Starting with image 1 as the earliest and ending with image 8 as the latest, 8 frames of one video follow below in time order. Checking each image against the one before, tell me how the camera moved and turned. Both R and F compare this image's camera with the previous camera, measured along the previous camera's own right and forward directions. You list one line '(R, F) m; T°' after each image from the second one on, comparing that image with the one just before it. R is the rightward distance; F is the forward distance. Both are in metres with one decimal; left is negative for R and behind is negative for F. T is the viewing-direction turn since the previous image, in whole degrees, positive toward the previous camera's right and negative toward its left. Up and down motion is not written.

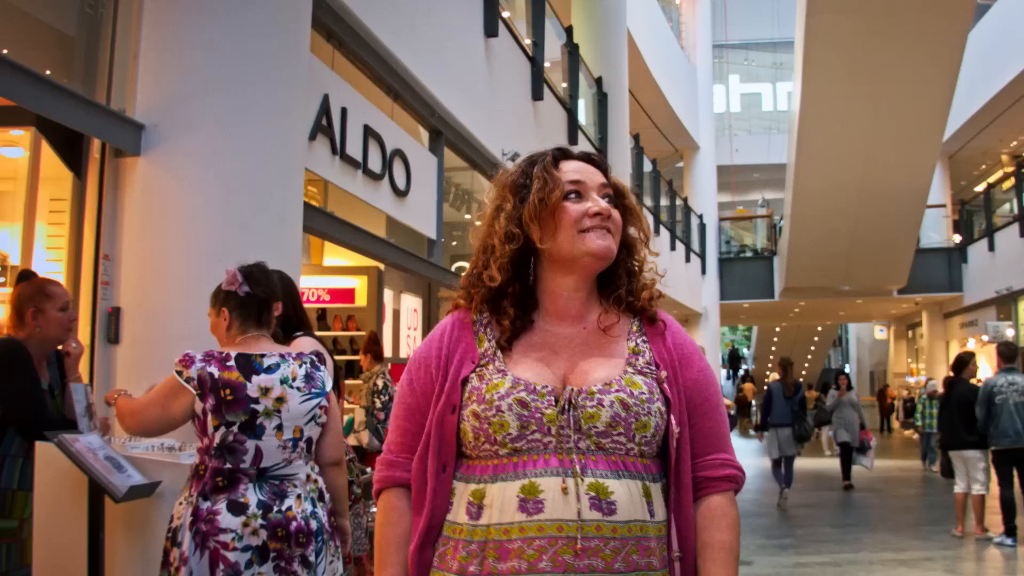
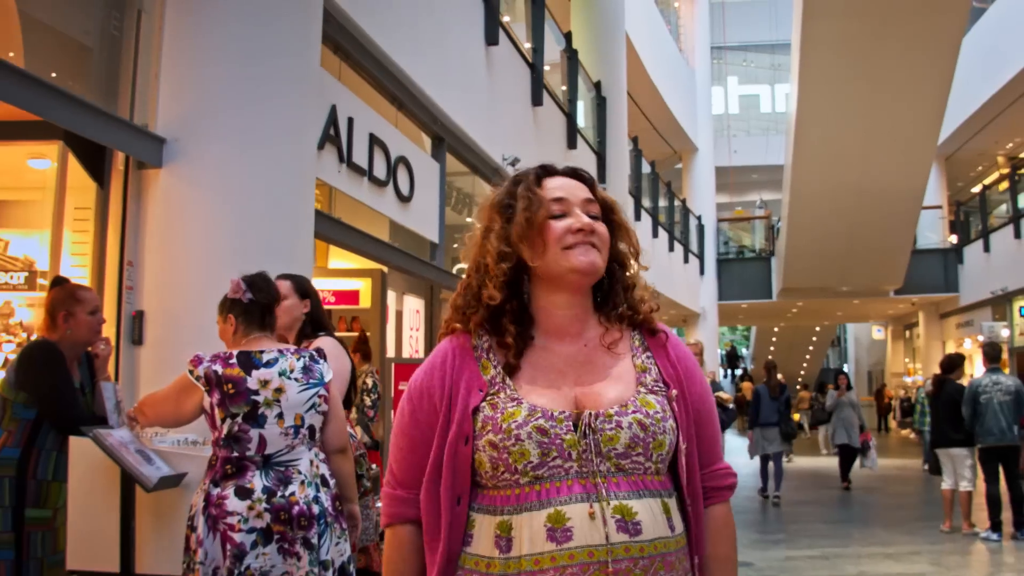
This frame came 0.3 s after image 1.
(0.0, -0.2) m; 0°
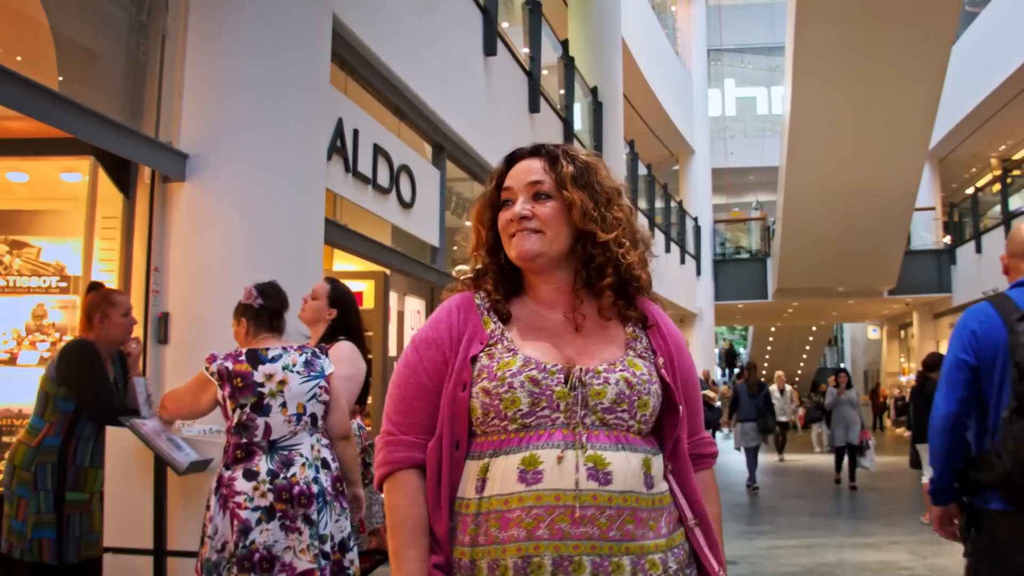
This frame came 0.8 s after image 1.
(0.0, -0.3) m; 0°
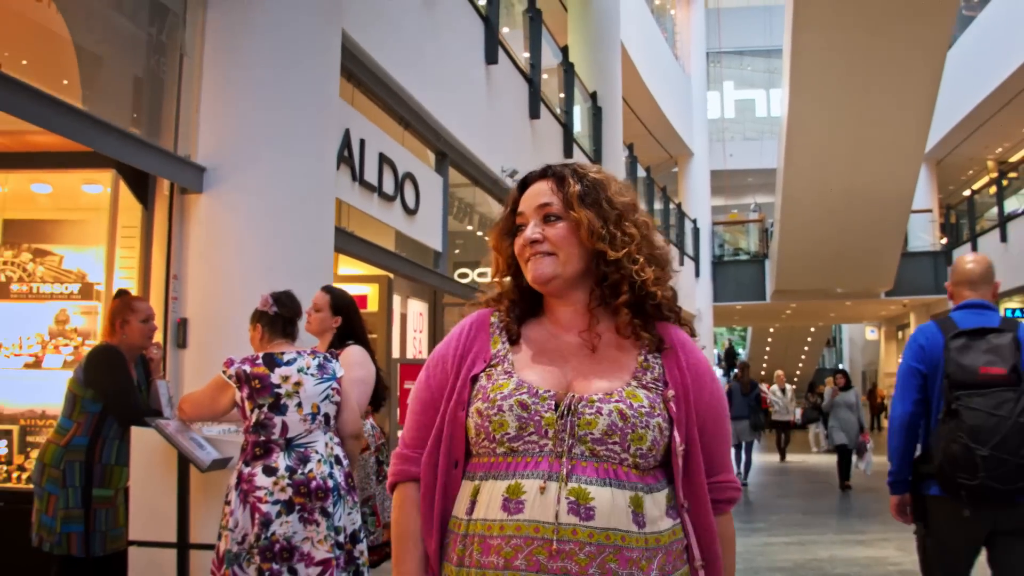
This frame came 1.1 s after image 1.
(0.0, -0.2) m; 0°
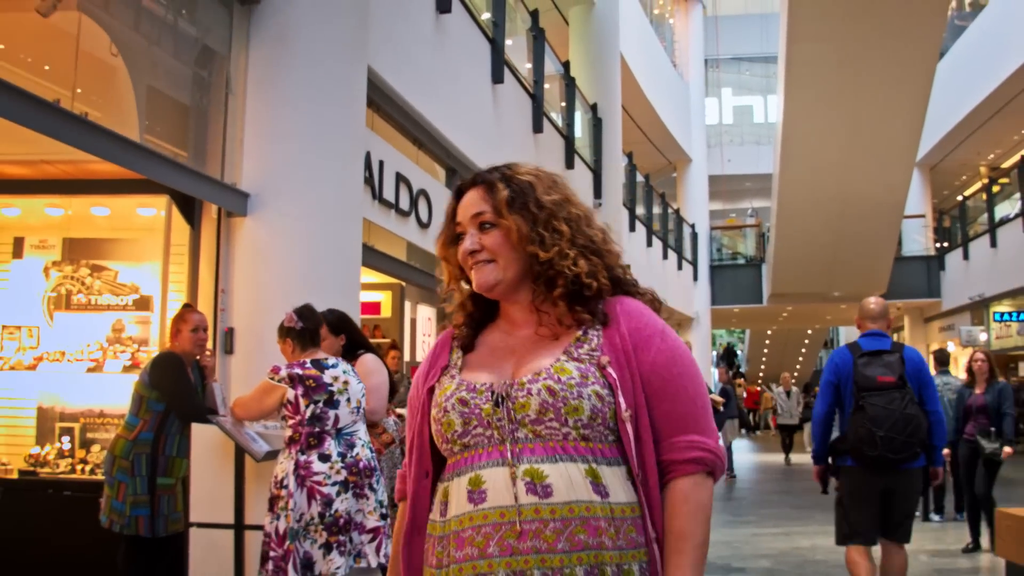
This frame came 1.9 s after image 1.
(0.0, -0.6) m; 0°
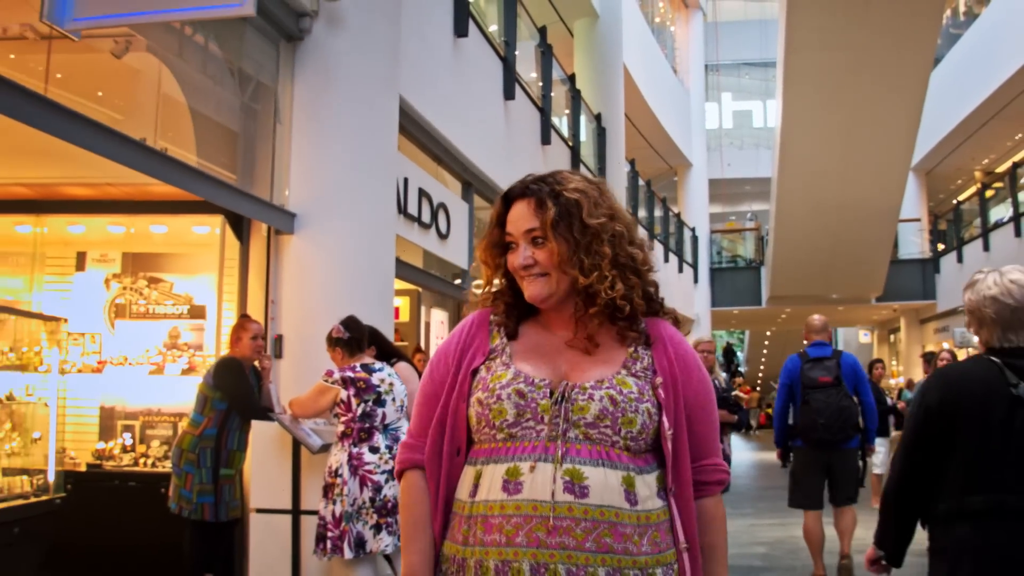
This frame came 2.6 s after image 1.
(-0.1, -0.6) m; 0°
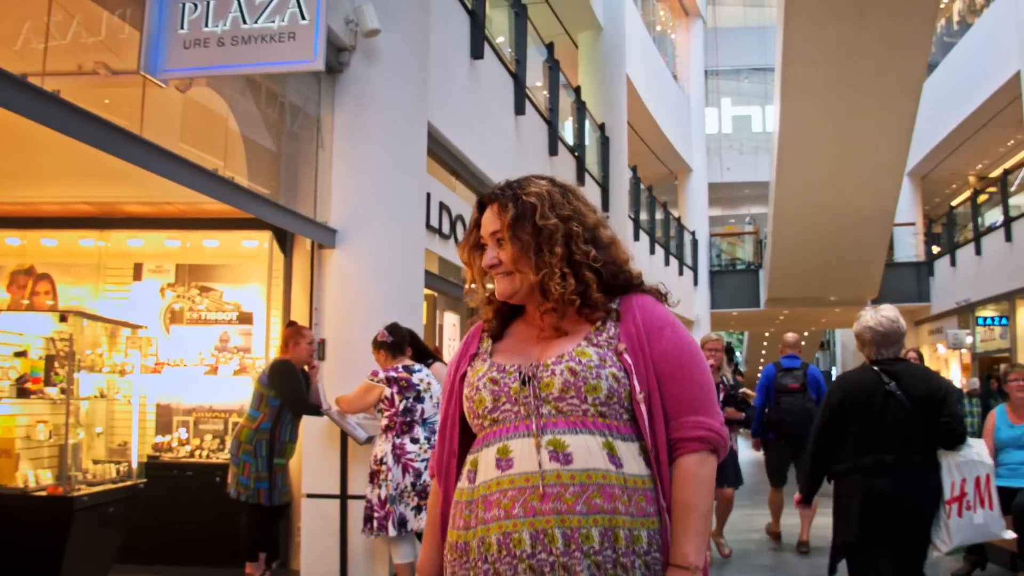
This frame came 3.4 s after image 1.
(-0.1, -0.6) m; 0°
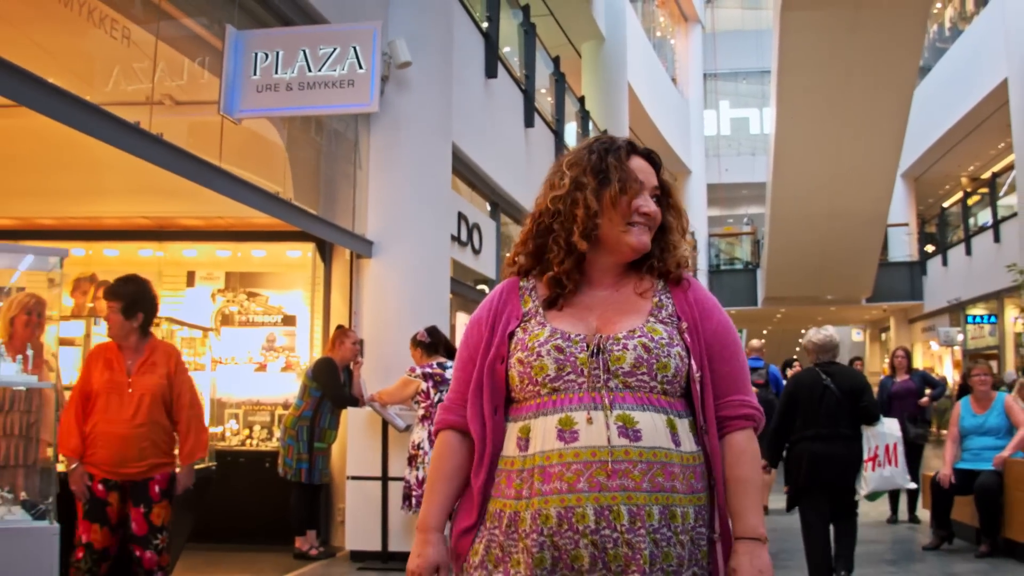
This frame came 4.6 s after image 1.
(-0.1, -0.7) m; 0°
